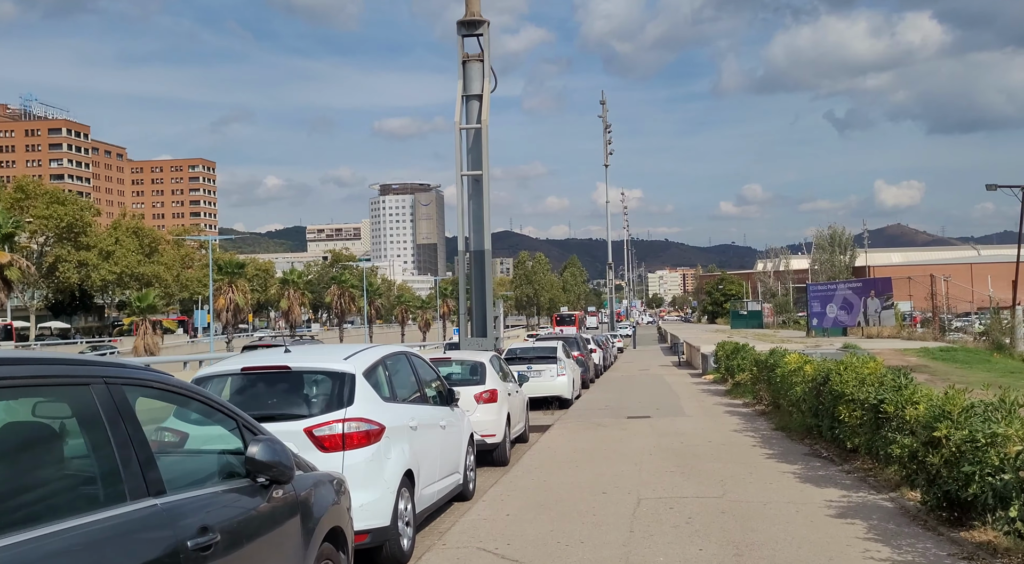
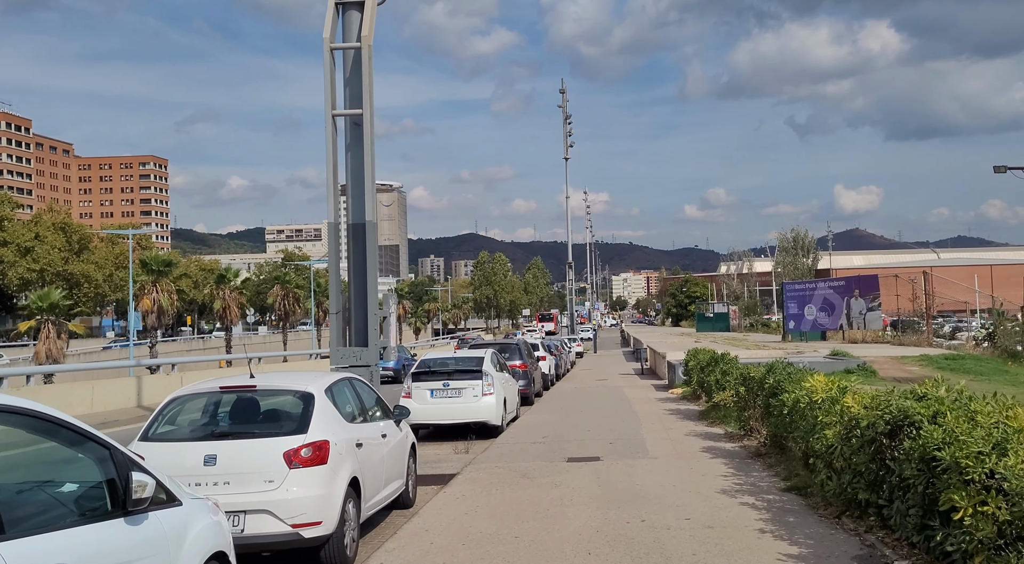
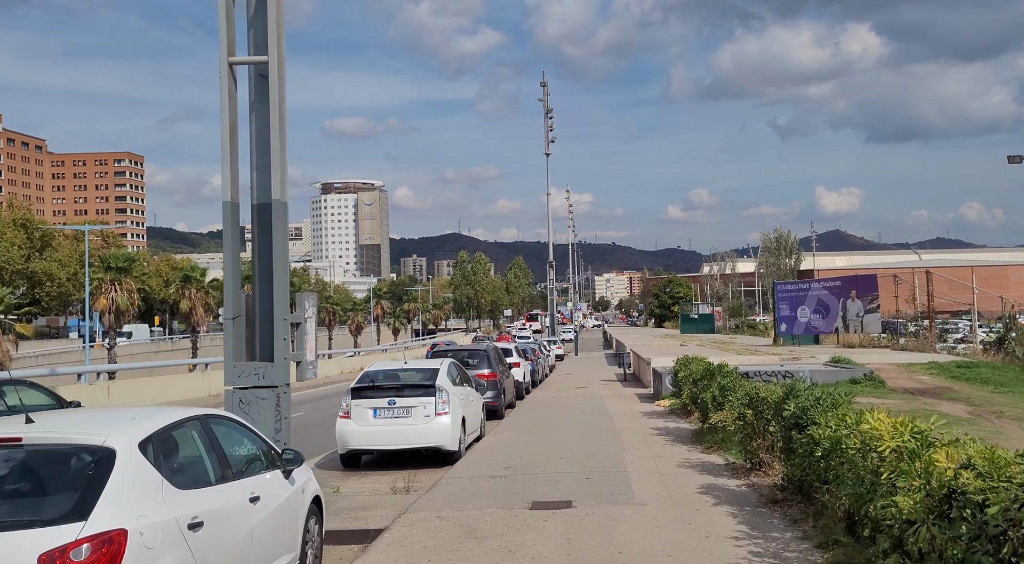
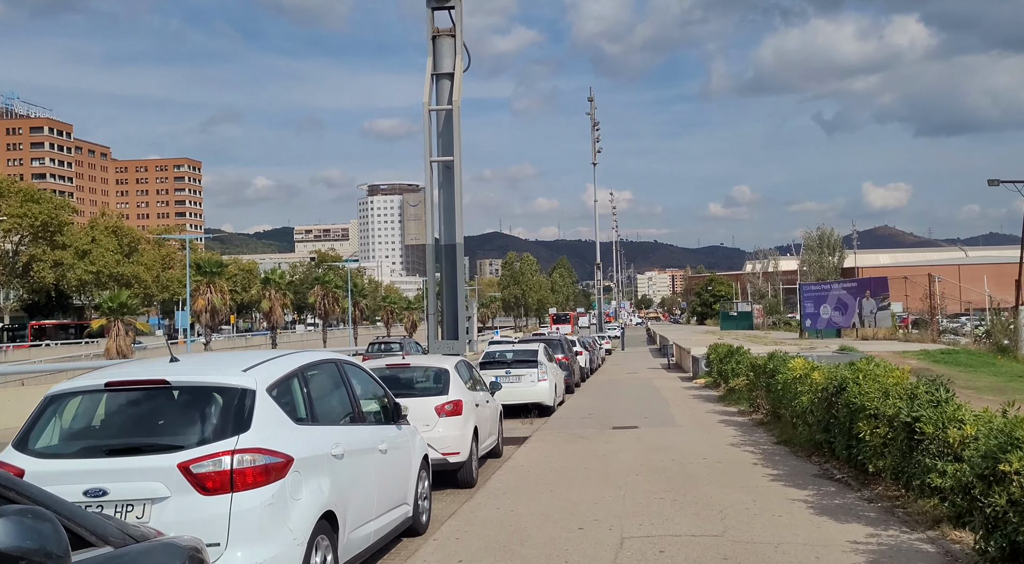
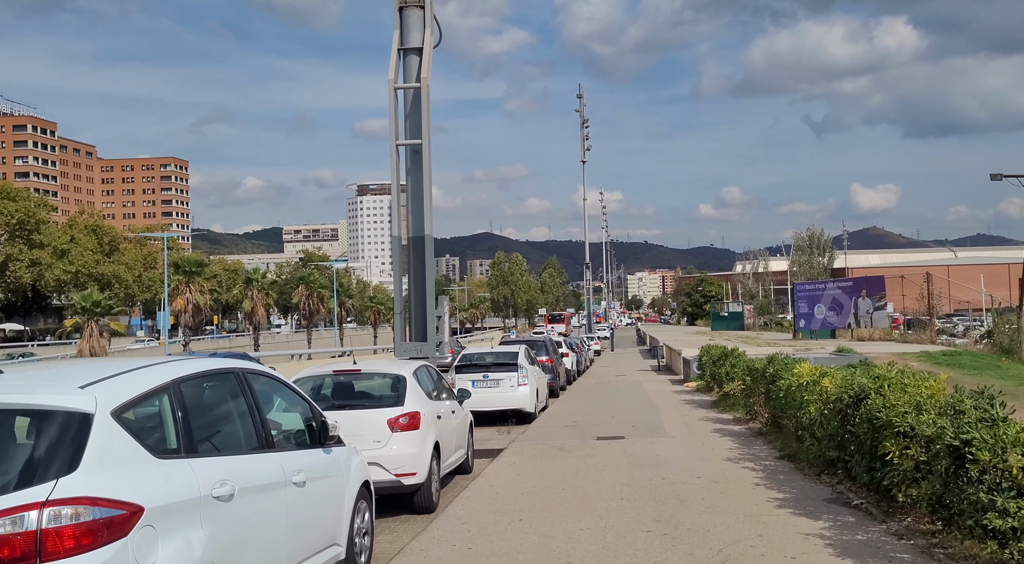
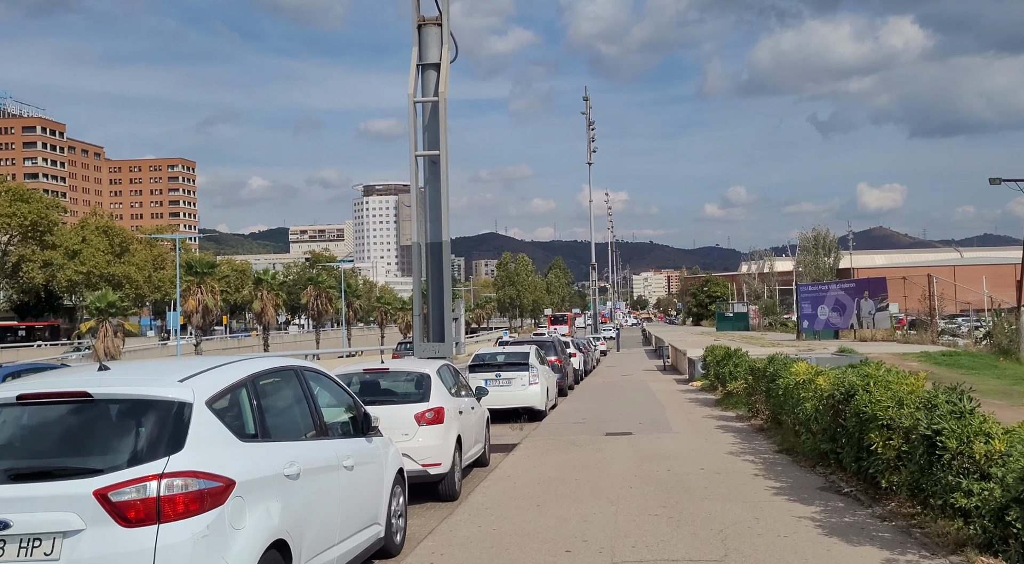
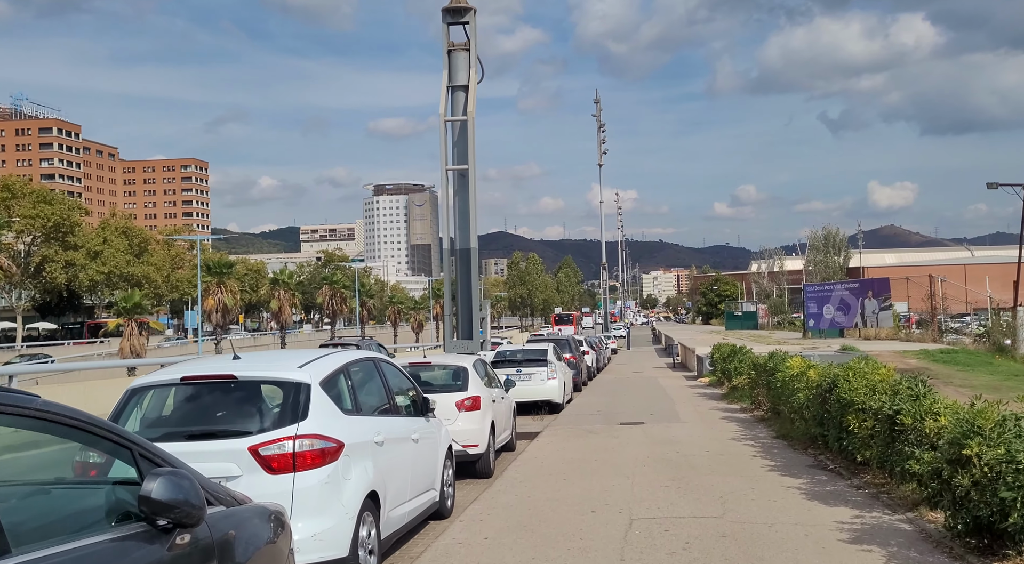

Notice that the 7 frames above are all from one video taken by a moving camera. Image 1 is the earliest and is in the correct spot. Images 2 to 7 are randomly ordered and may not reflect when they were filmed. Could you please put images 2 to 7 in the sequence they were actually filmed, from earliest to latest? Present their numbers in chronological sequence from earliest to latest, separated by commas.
7, 4, 6, 5, 2, 3
